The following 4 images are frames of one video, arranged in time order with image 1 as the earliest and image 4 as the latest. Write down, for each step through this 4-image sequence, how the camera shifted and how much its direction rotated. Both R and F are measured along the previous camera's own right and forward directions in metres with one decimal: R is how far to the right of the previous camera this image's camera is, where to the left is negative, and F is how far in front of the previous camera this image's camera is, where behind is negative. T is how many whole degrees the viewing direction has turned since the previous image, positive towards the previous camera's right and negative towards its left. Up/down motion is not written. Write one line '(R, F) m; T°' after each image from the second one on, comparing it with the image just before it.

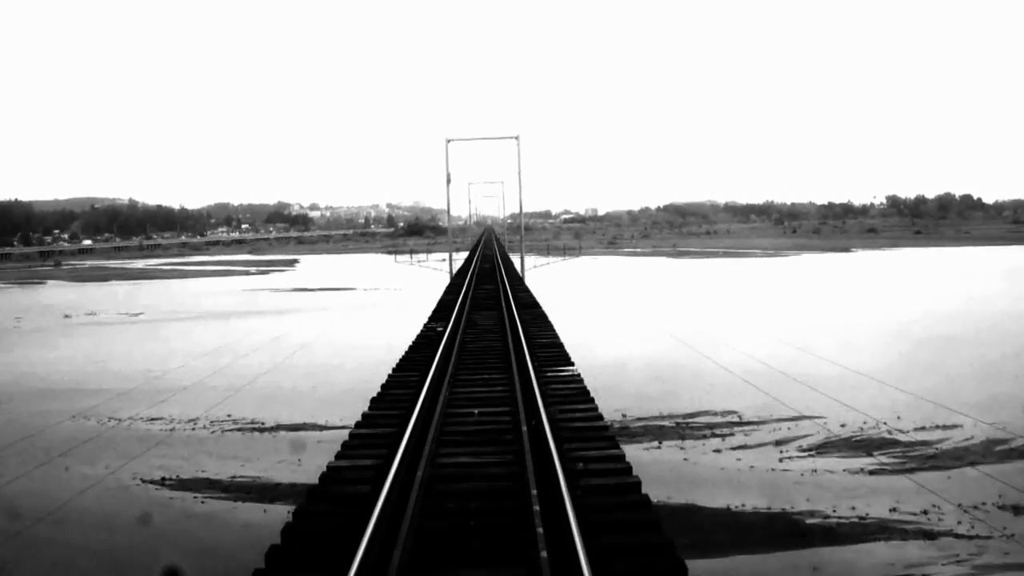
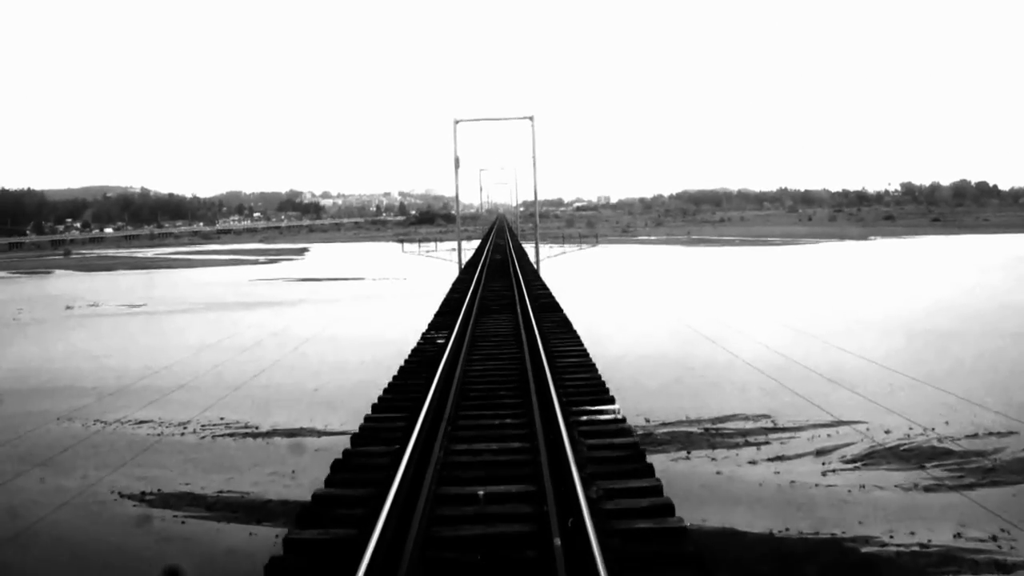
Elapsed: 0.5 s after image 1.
(0.0, +0.6) m; -1°
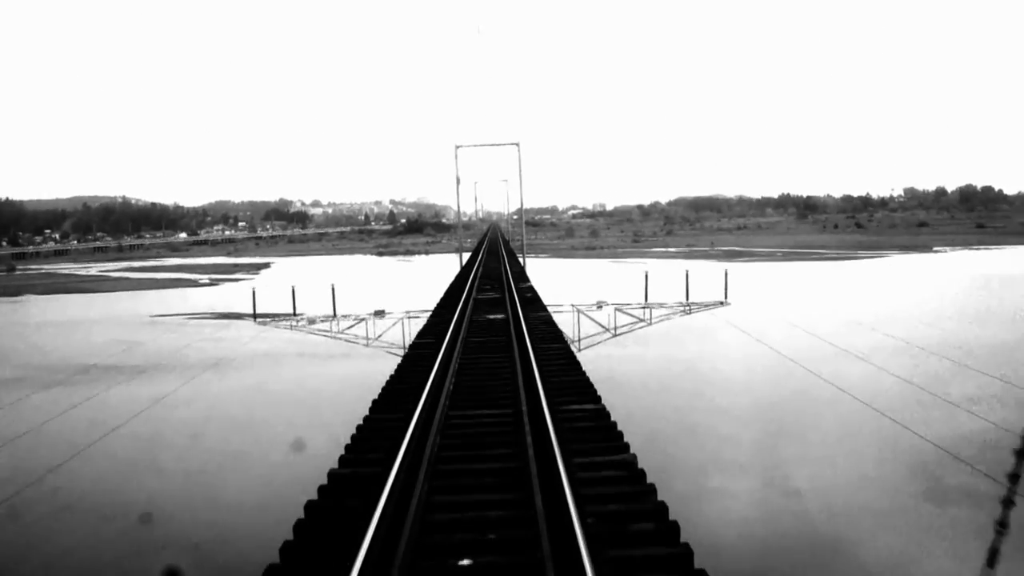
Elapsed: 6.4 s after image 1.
(-0.1, +7.2) m; 0°
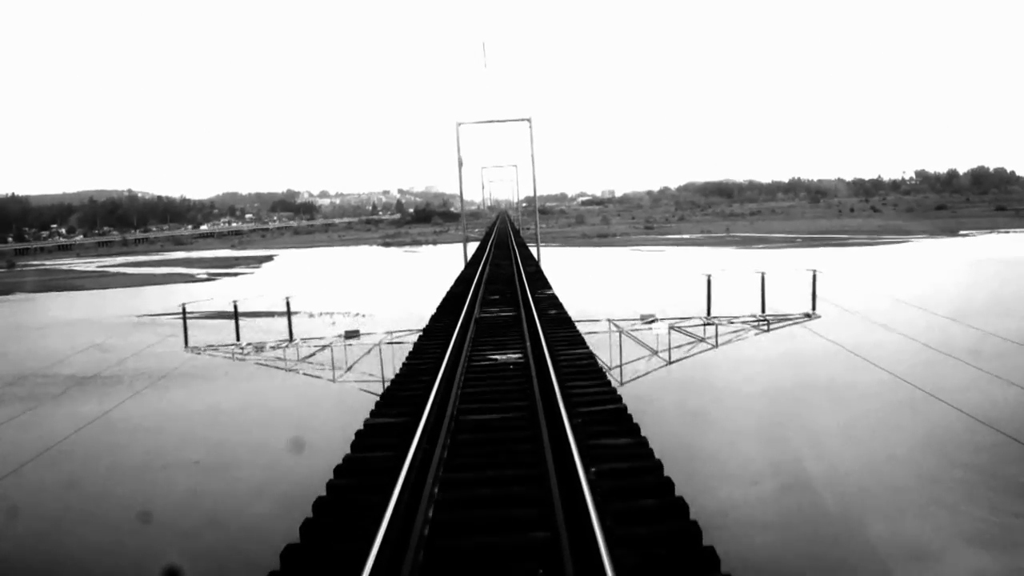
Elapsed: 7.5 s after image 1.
(0.0, +1.3) m; -1°
